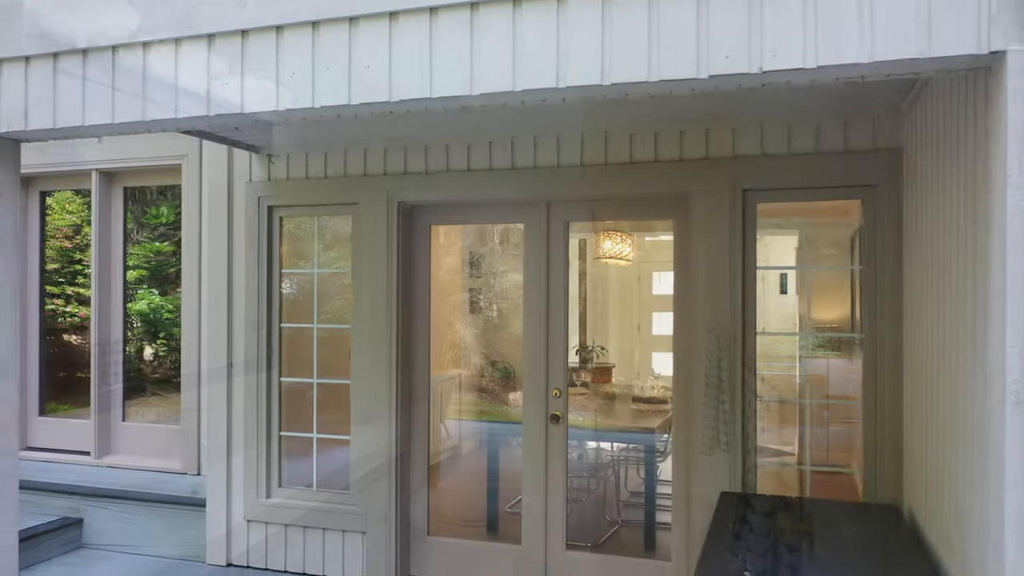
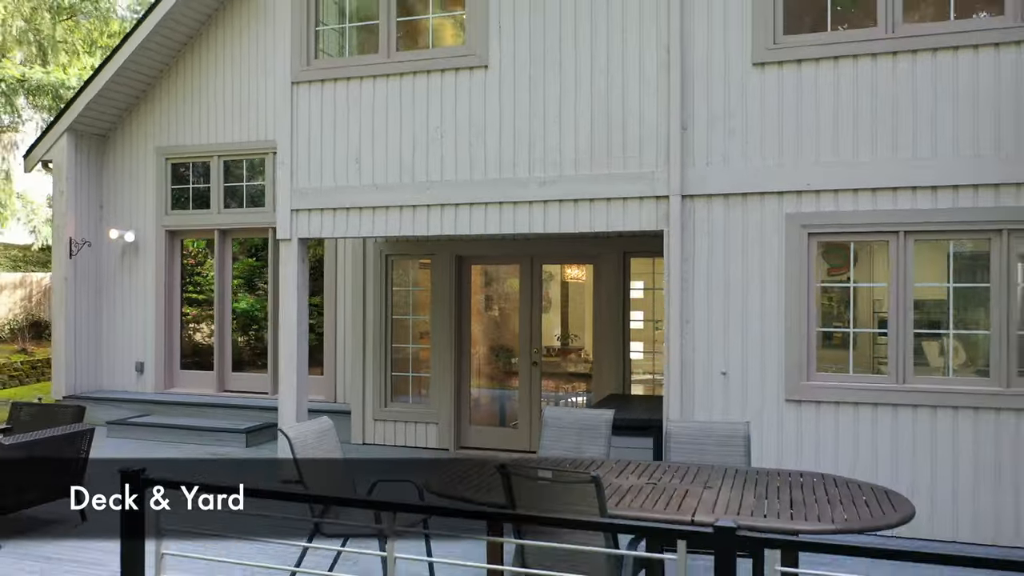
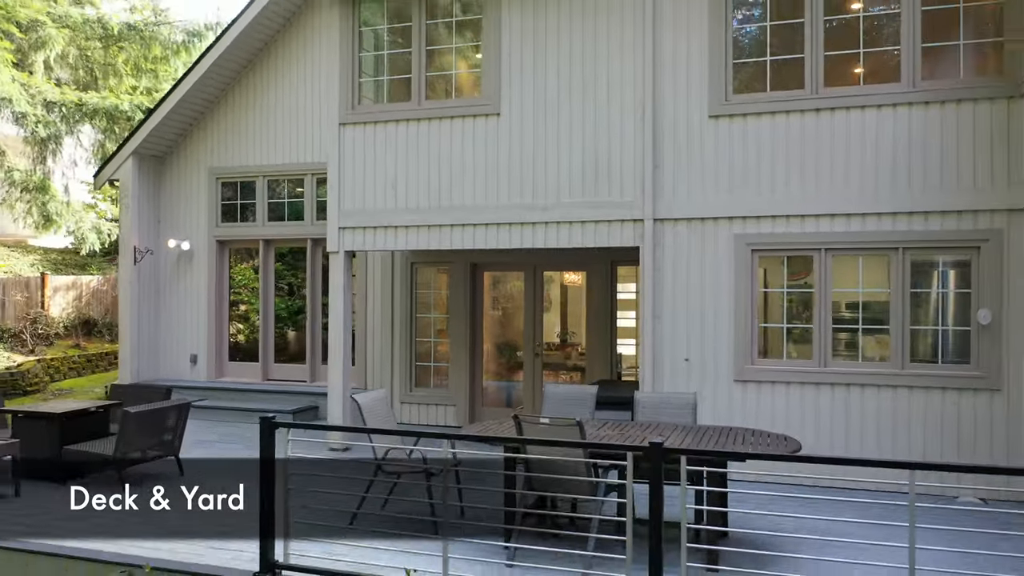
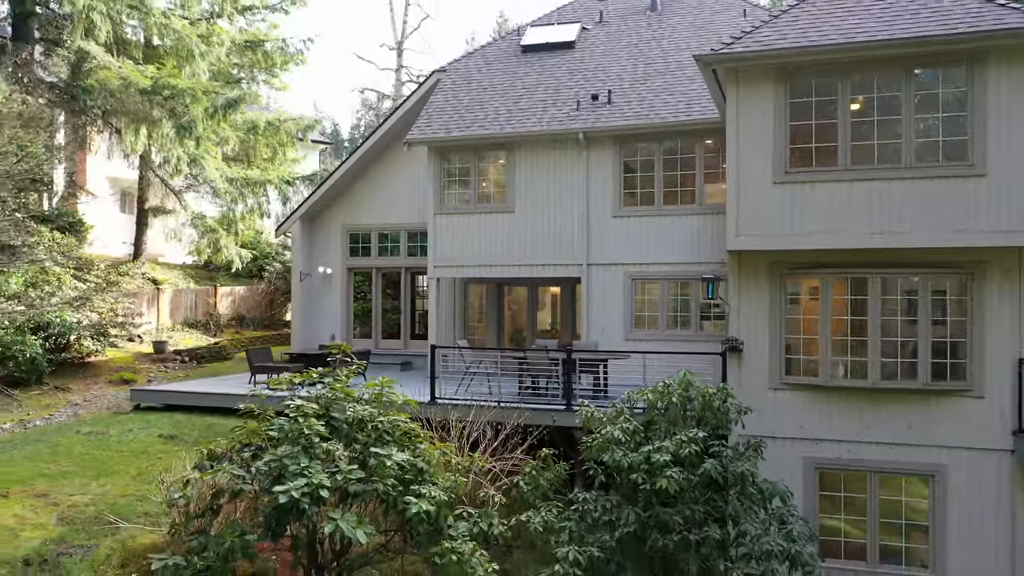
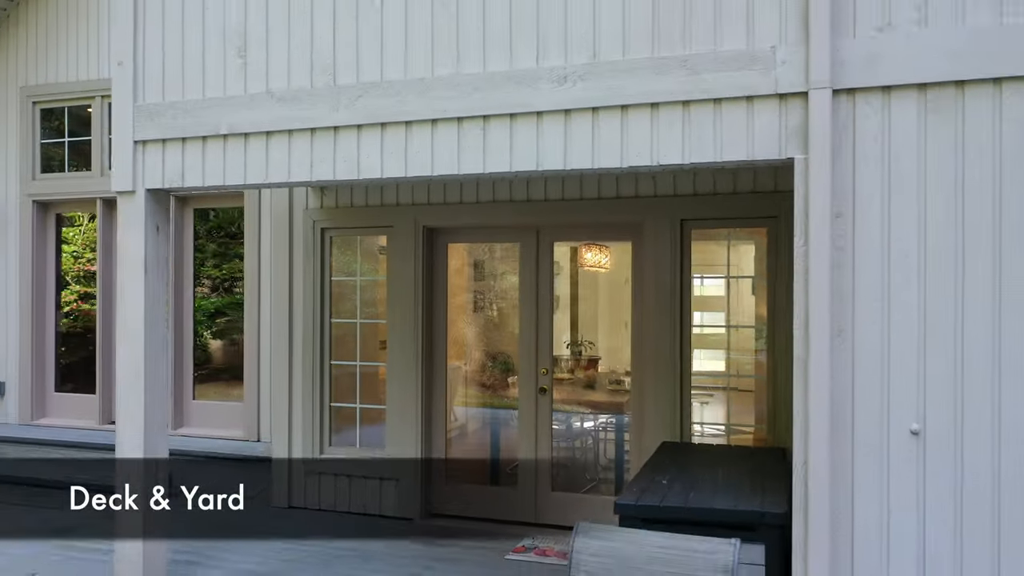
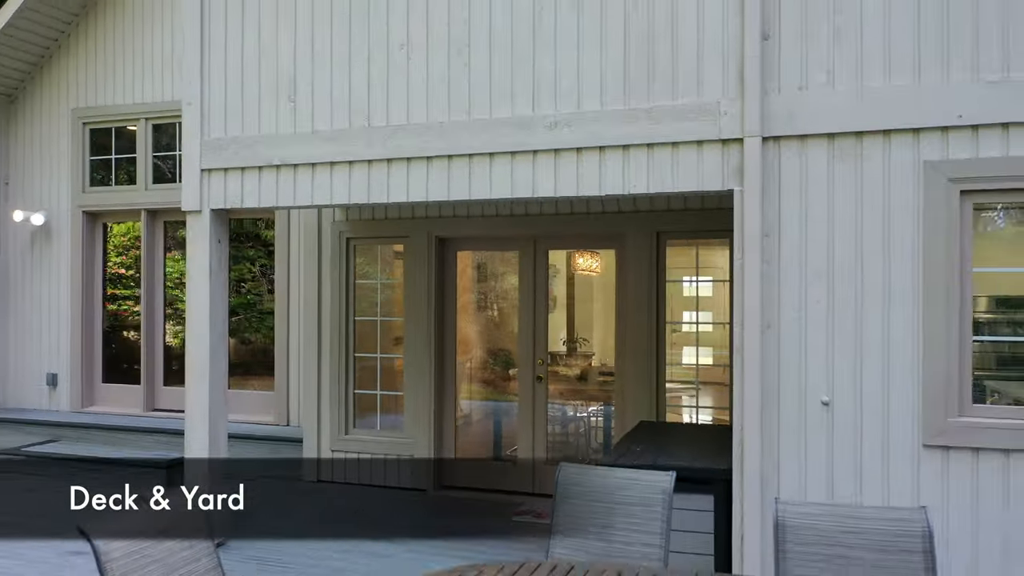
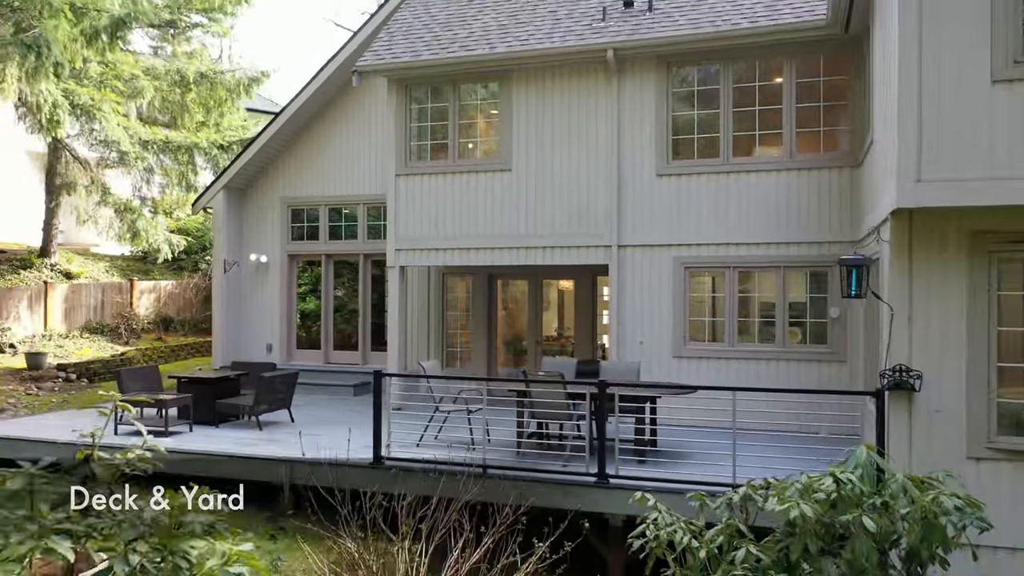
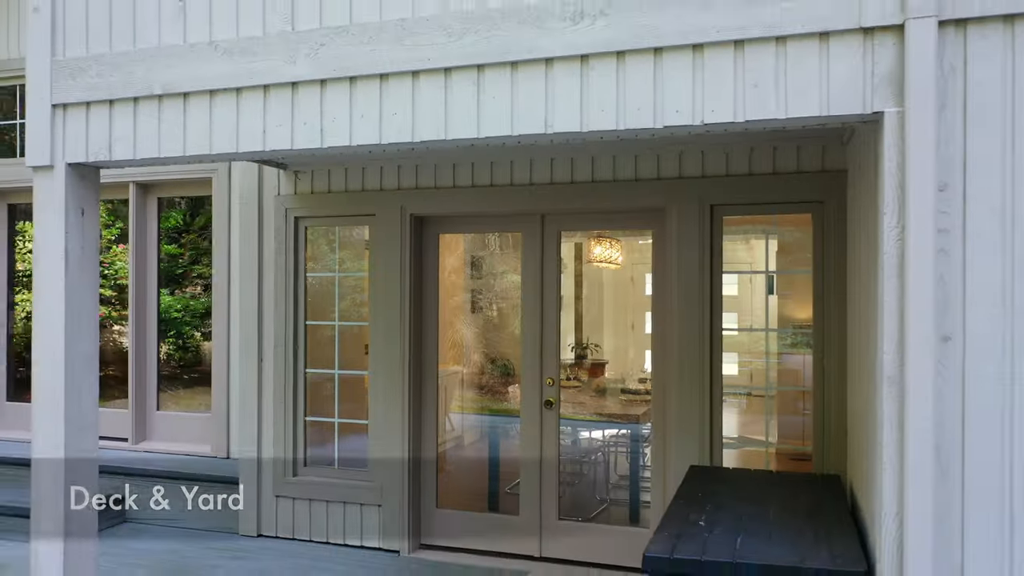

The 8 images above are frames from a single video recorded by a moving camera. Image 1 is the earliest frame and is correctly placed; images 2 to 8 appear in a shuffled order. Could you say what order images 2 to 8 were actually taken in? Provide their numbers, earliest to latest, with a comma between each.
8, 5, 6, 2, 3, 7, 4
